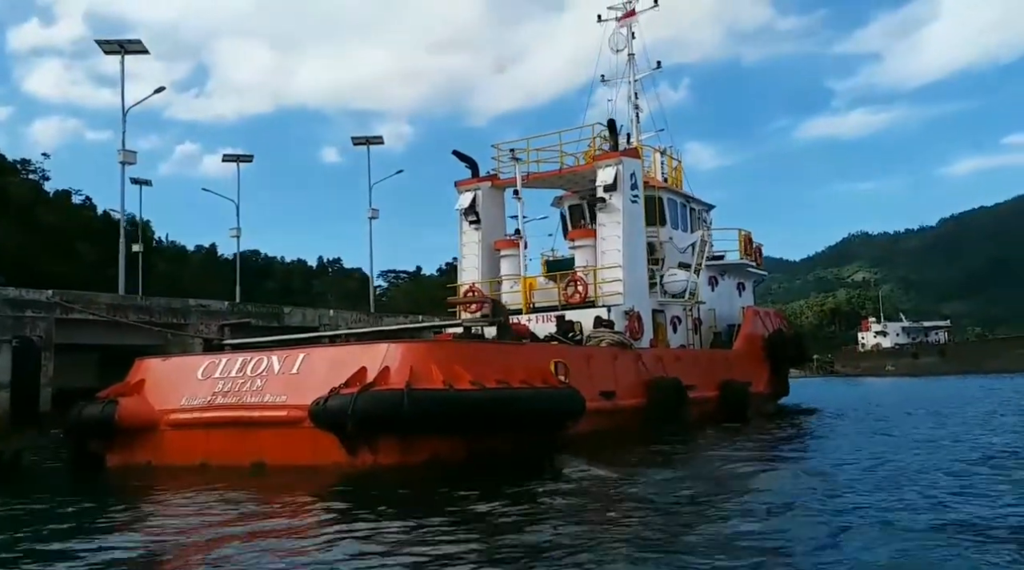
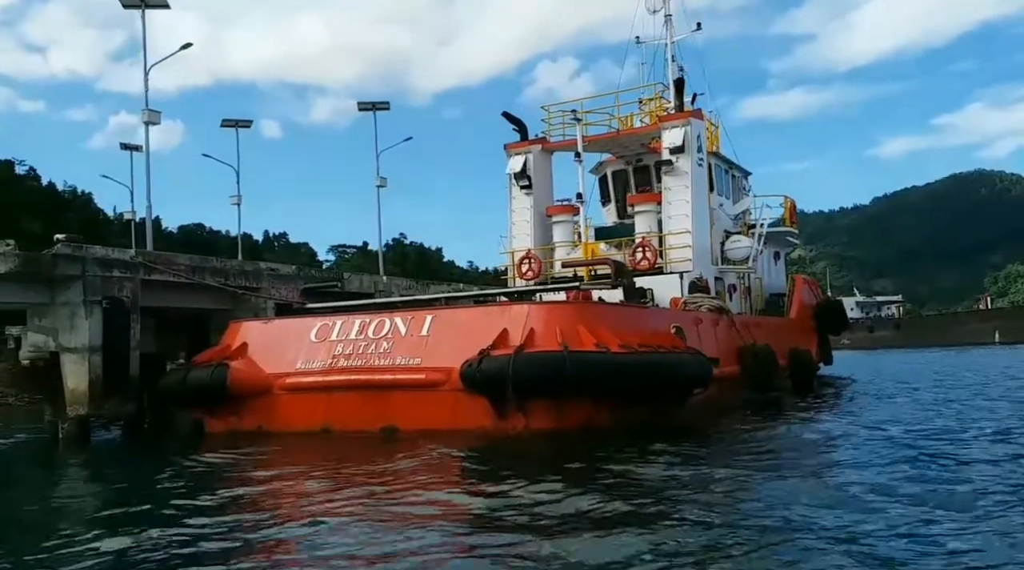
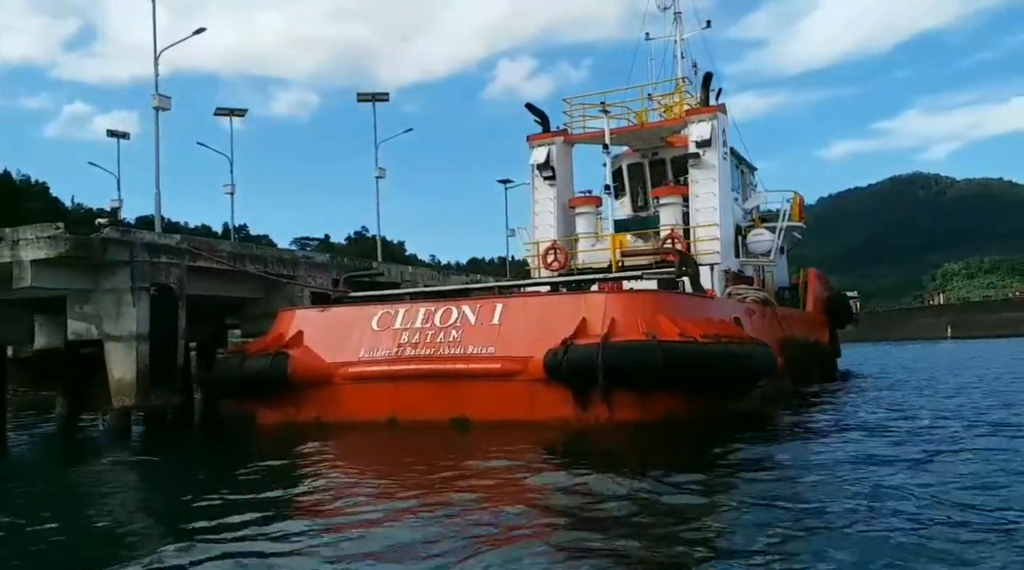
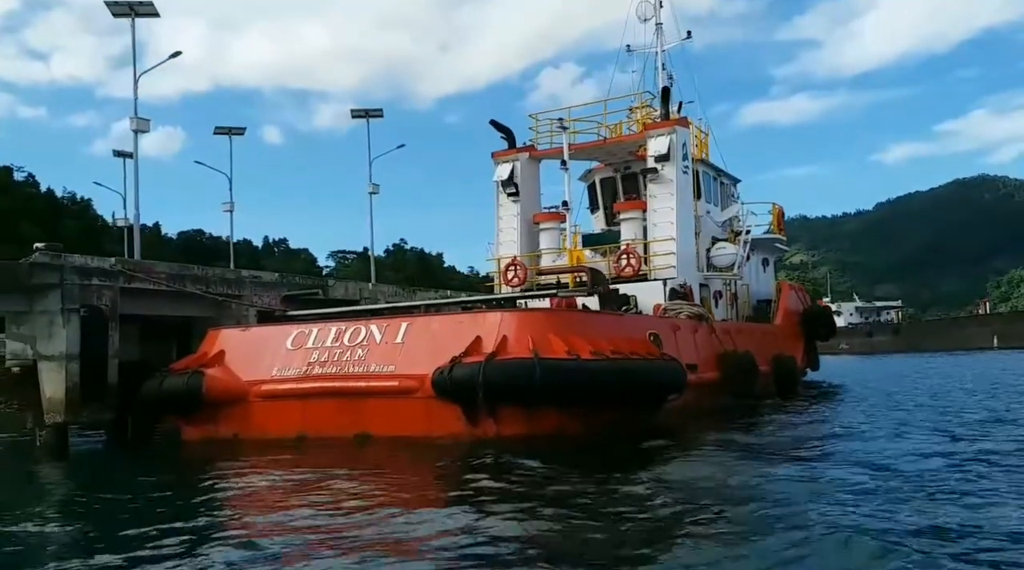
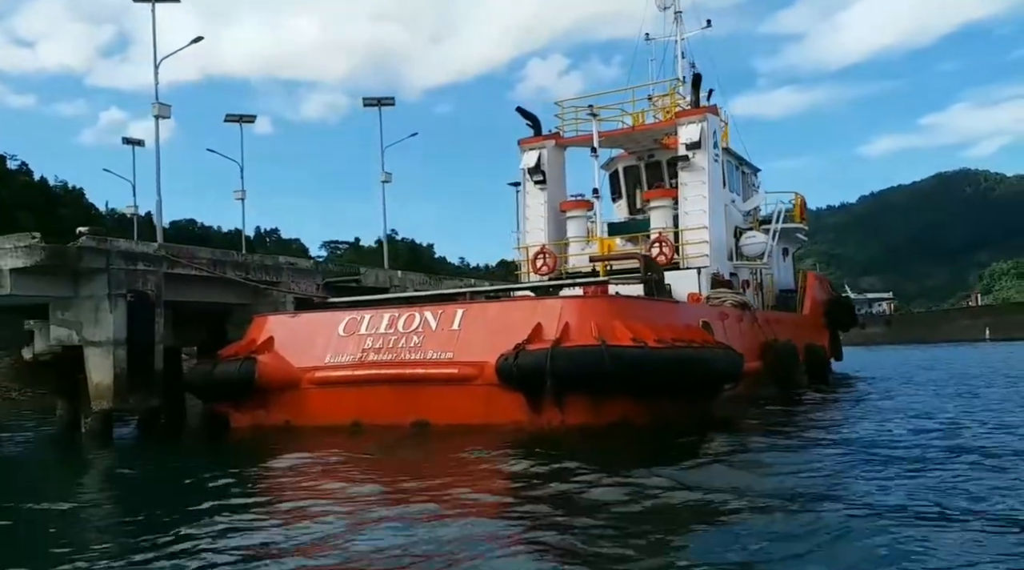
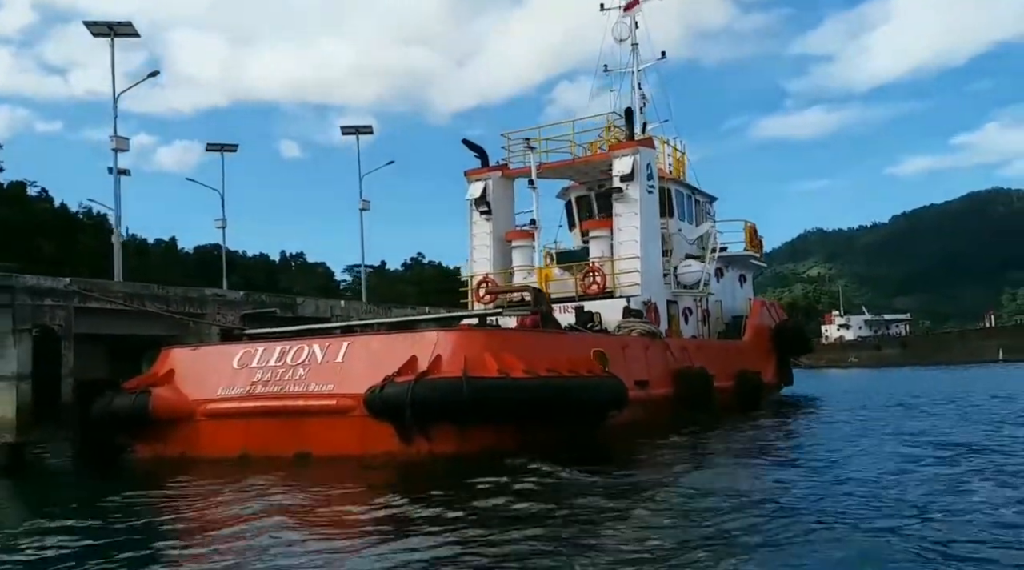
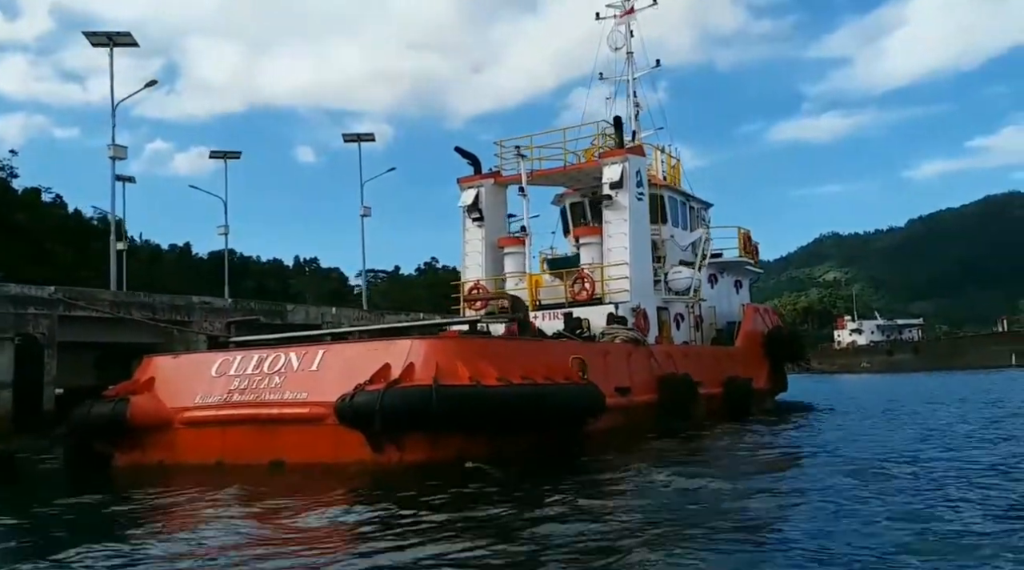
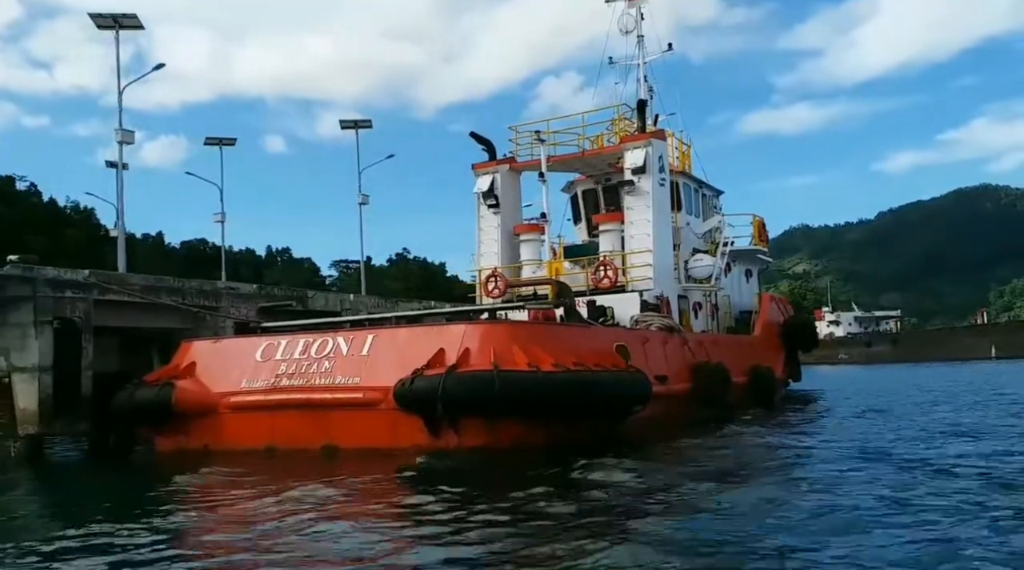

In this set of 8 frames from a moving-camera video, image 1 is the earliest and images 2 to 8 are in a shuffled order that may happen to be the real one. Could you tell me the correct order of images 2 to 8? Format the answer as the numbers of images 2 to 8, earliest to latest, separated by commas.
7, 6, 8, 4, 2, 5, 3
